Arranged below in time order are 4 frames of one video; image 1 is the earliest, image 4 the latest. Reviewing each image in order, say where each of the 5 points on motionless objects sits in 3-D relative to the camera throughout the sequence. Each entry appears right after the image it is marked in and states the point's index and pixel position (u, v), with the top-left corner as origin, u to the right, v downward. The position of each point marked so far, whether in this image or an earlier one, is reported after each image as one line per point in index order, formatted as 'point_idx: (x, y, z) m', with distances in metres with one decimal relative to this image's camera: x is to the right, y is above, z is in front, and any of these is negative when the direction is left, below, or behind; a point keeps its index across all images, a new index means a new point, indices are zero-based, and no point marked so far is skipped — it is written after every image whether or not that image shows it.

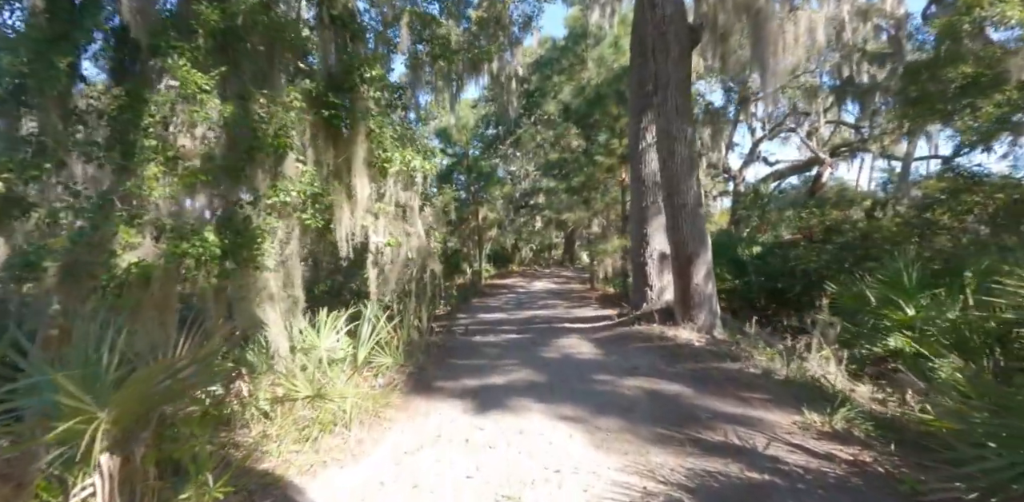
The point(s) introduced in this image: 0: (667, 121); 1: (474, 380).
0: (+2.4, +2.0, +8.2) m
1: (-0.5, -1.6, +6.9) m
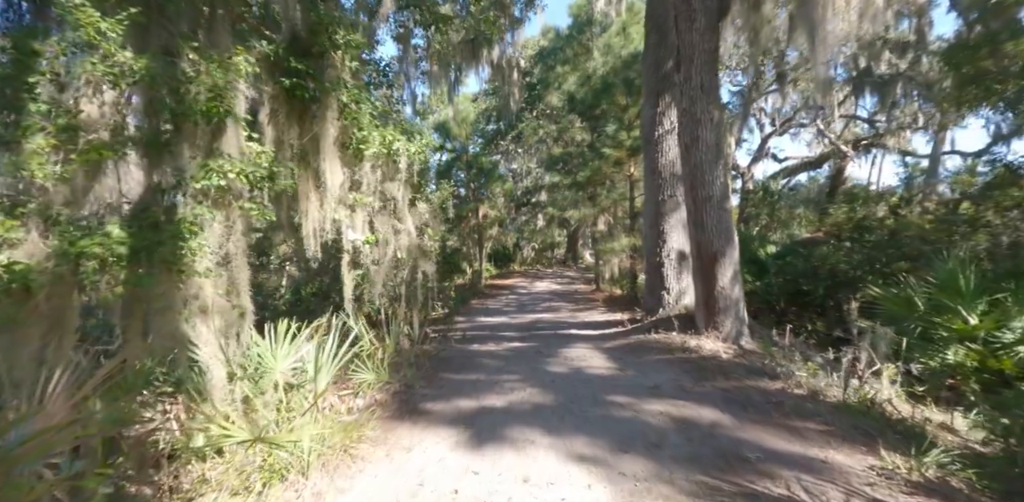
0: (+2.4, +2.0, +7.2) m
1: (-0.5, -1.6, +5.9) m
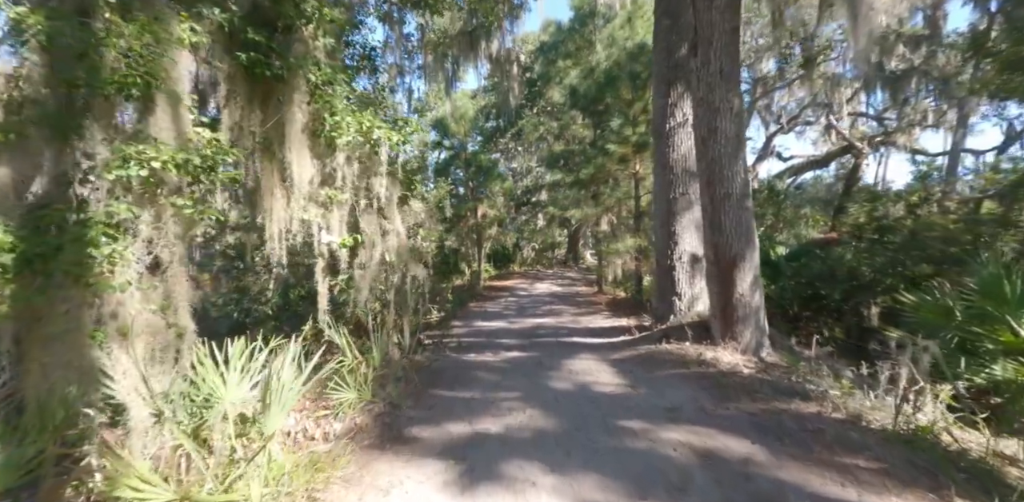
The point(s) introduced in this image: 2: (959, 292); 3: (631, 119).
0: (+2.4, +2.0, +6.5) m
1: (-0.5, -1.7, +5.2) m
2: (+6.1, -0.6, +7.4) m
3: (+3.1, +3.4, +14.0) m
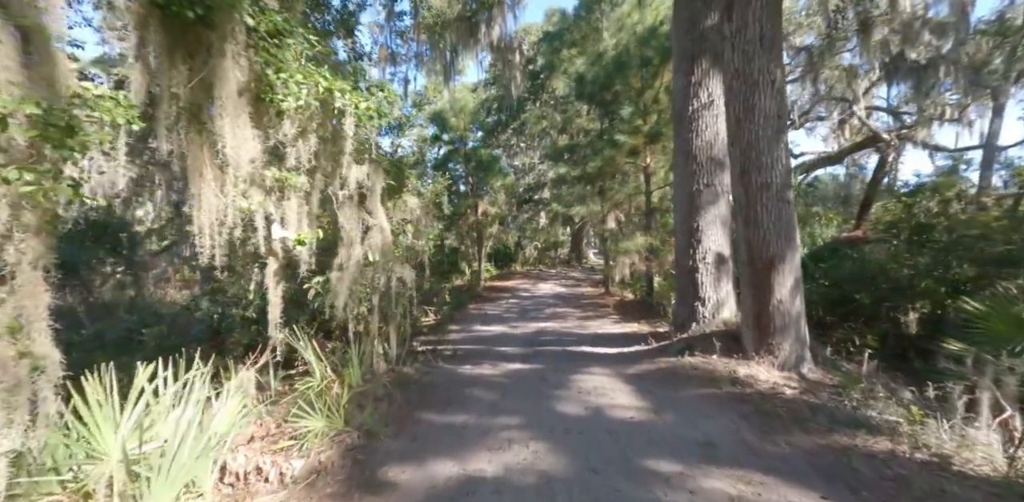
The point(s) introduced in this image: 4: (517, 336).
0: (+2.4, +2.0, +5.5) m
1: (-0.5, -1.7, +4.2) m
2: (+6.2, -0.6, +6.4) m
3: (+3.1, +3.4, +13.0) m
4: (+0.1, -1.7, +11.0) m
